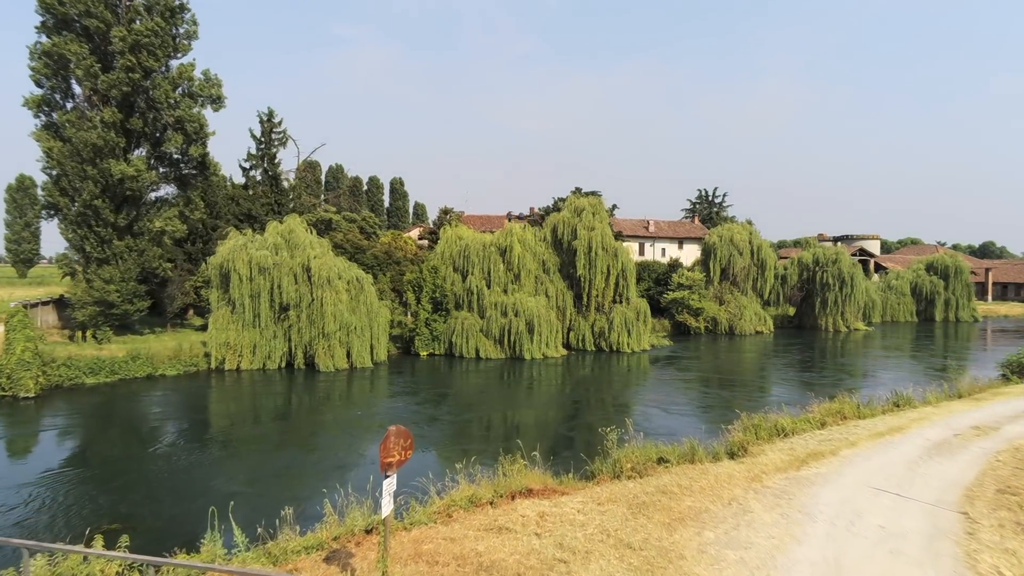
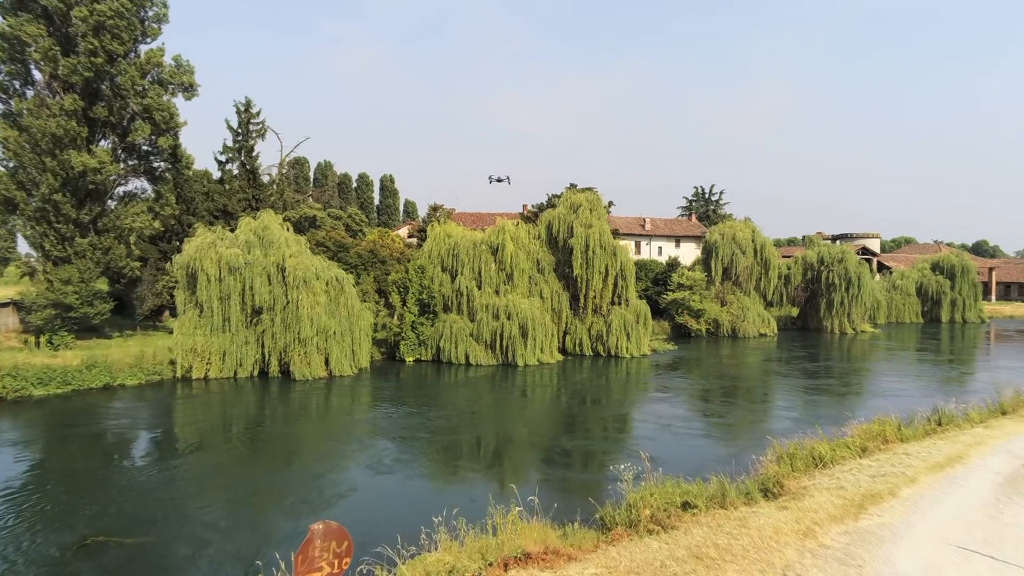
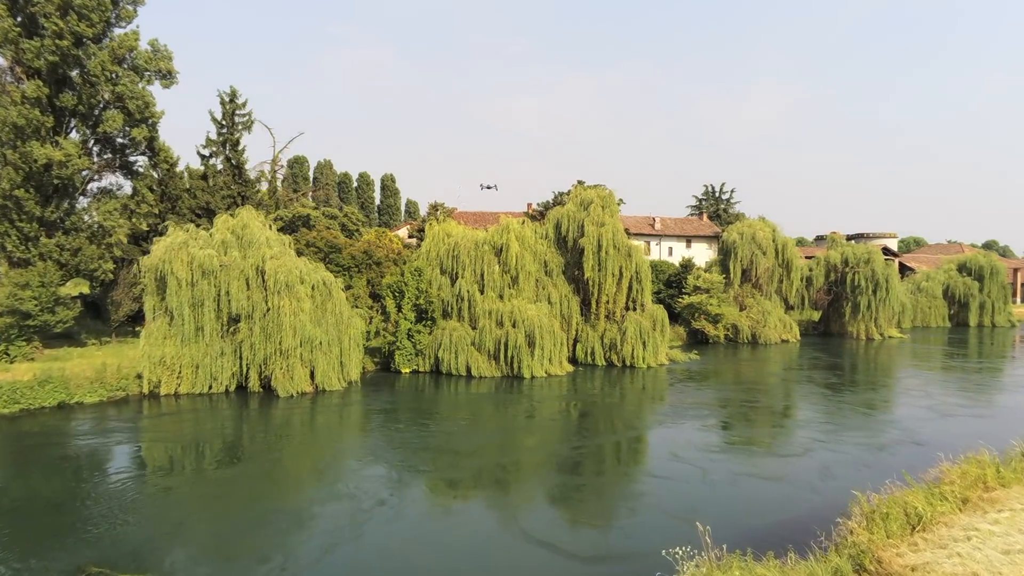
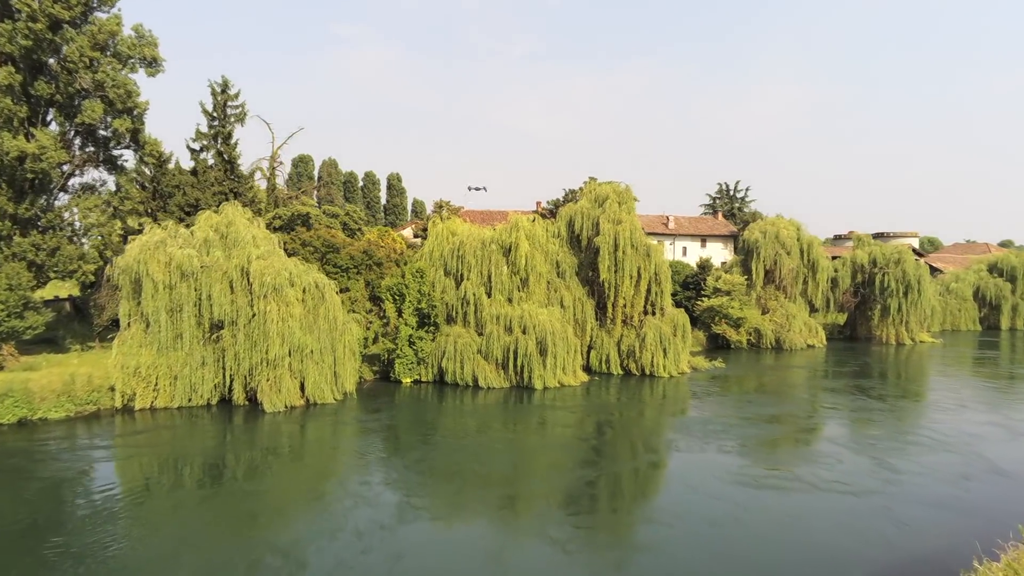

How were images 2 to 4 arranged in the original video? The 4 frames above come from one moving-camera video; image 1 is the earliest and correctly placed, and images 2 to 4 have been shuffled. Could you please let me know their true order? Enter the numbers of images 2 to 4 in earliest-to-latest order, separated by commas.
2, 3, 4
